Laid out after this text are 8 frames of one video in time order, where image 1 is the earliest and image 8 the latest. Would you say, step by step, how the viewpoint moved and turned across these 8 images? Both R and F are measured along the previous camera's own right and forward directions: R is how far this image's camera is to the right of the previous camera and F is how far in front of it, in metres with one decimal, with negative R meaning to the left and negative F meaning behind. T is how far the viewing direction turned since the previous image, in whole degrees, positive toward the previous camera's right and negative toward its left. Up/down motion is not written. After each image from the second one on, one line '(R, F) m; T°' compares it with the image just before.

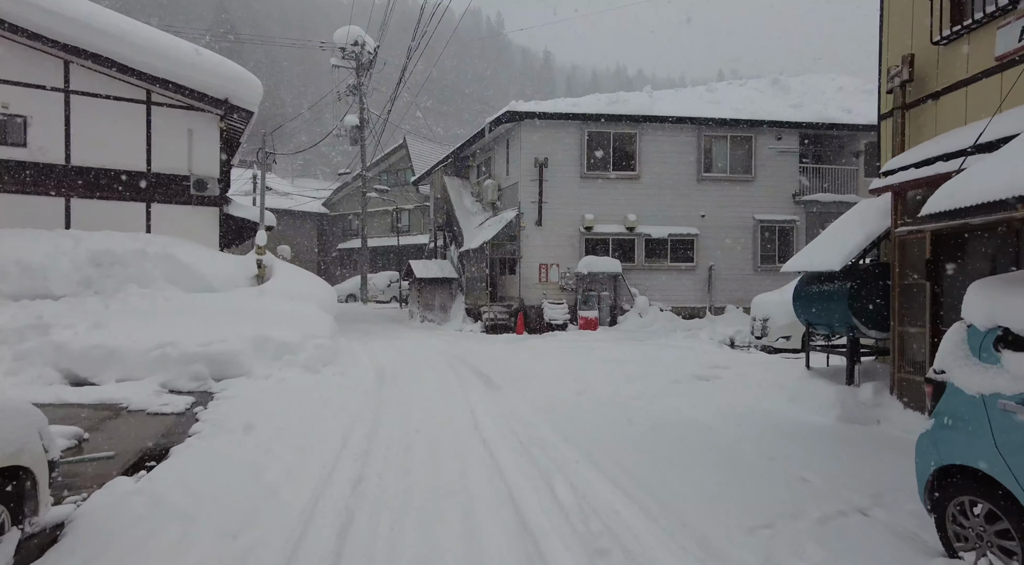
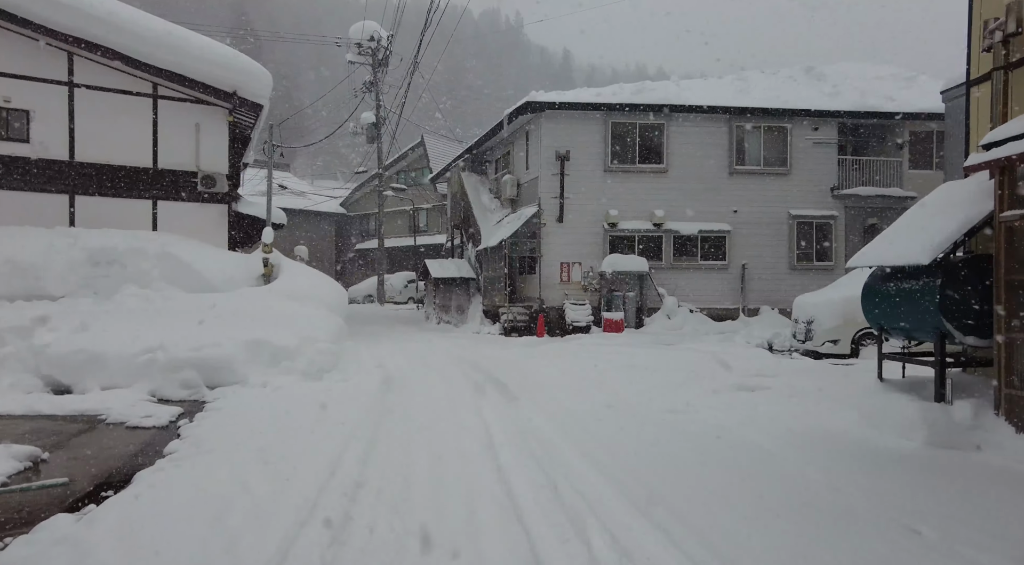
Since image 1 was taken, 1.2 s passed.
(0.0, +0.7) m; -2°
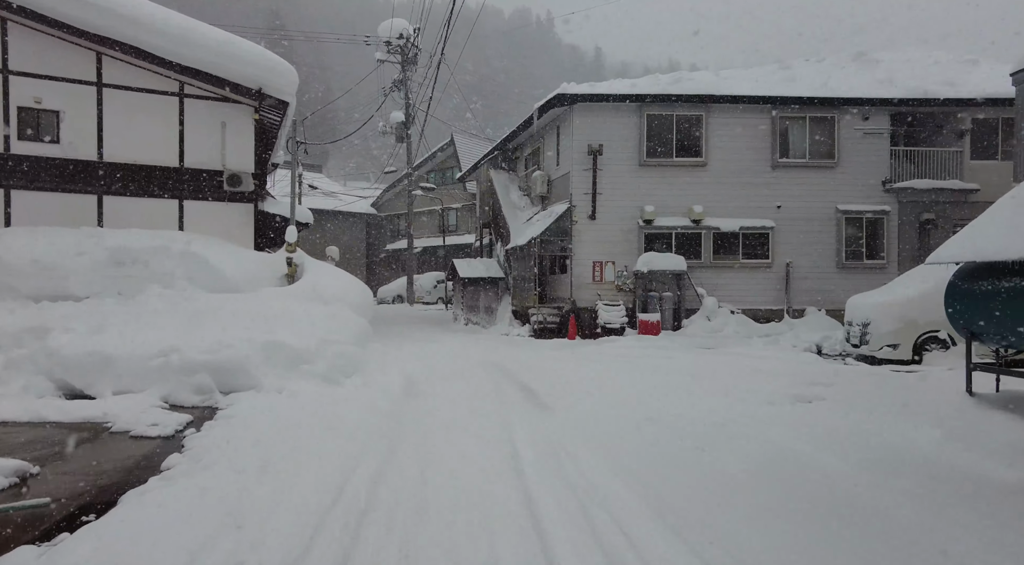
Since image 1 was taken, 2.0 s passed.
(0.0, +0.5) m; -3°
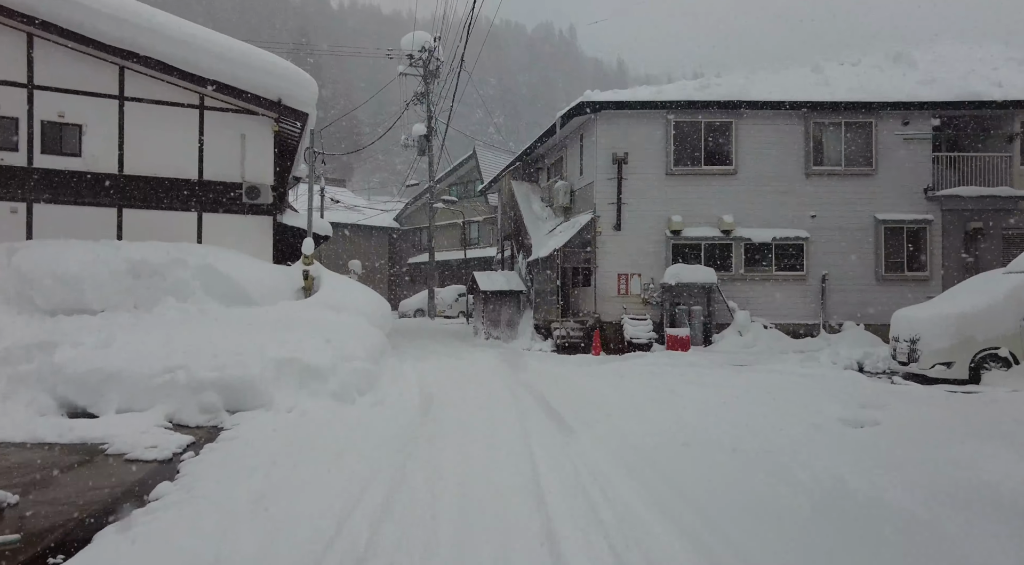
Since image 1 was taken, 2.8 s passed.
(0.0, +0.4) m; -2°
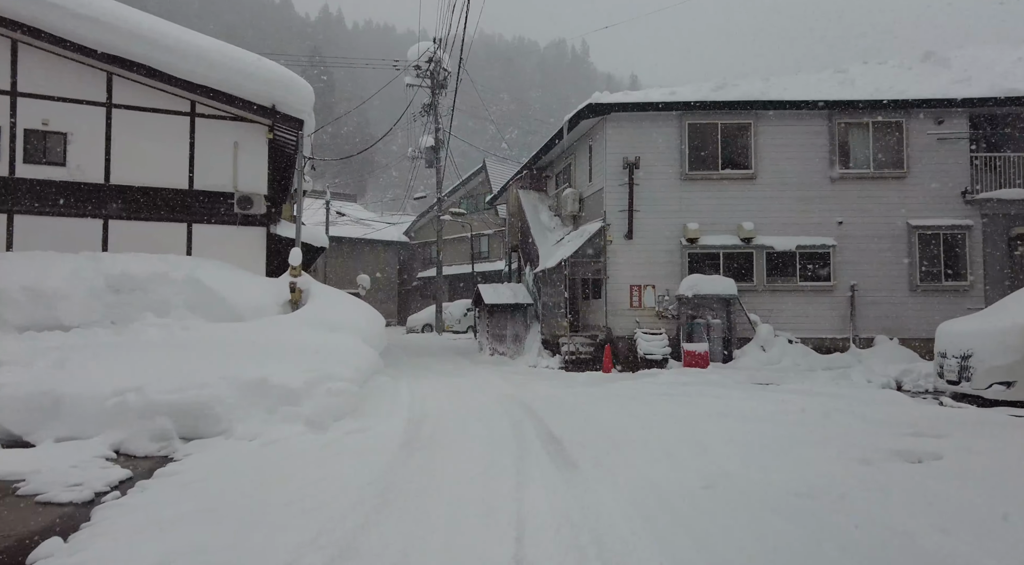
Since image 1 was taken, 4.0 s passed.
(+0.2, +0.8) m; -1°
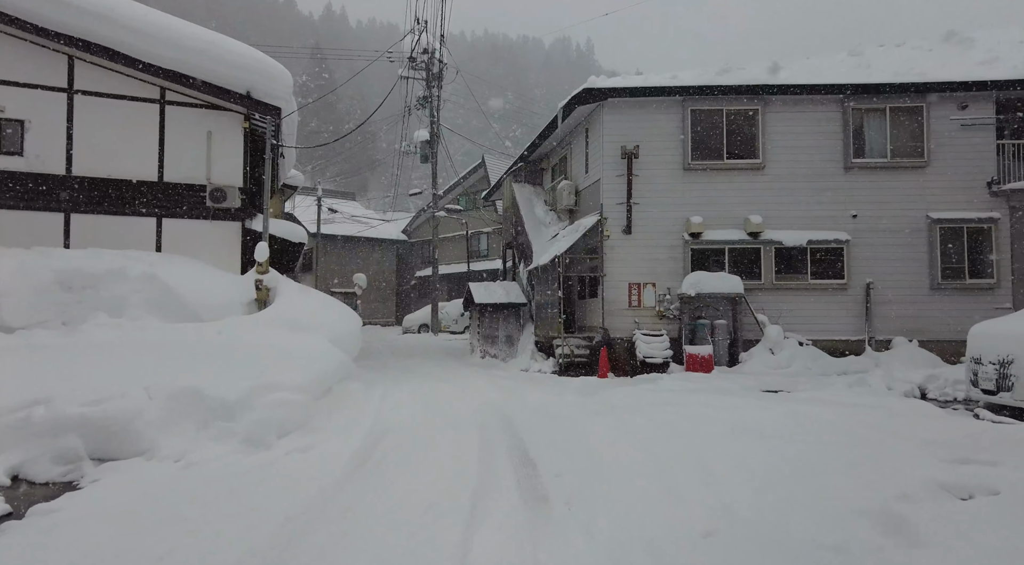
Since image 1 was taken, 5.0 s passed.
(+0.3, +0.8) m; 0°
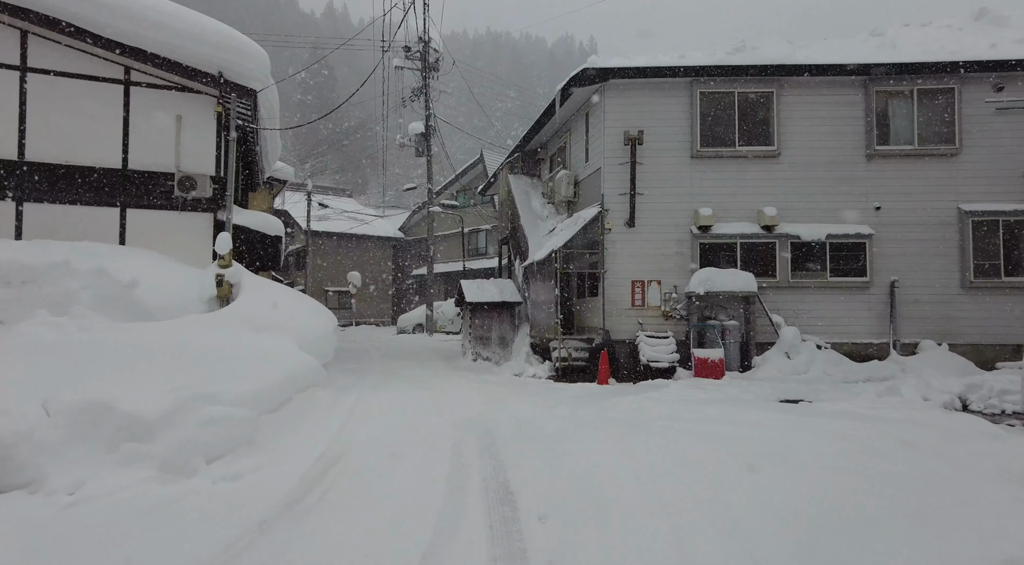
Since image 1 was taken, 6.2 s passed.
(+0.2, +0.9) m; 0°
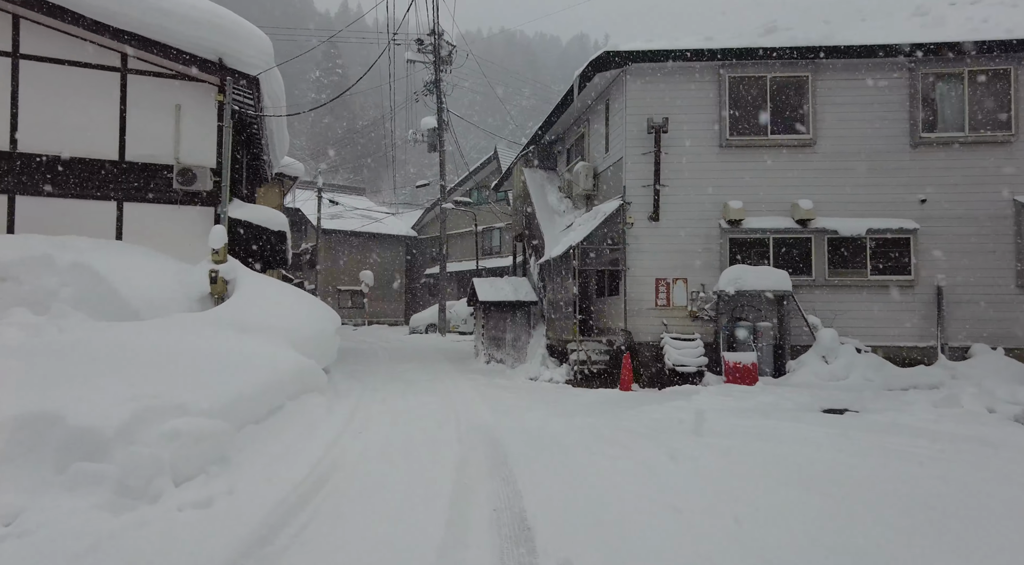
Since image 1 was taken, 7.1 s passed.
(0.0, +0.6) m; -1°
